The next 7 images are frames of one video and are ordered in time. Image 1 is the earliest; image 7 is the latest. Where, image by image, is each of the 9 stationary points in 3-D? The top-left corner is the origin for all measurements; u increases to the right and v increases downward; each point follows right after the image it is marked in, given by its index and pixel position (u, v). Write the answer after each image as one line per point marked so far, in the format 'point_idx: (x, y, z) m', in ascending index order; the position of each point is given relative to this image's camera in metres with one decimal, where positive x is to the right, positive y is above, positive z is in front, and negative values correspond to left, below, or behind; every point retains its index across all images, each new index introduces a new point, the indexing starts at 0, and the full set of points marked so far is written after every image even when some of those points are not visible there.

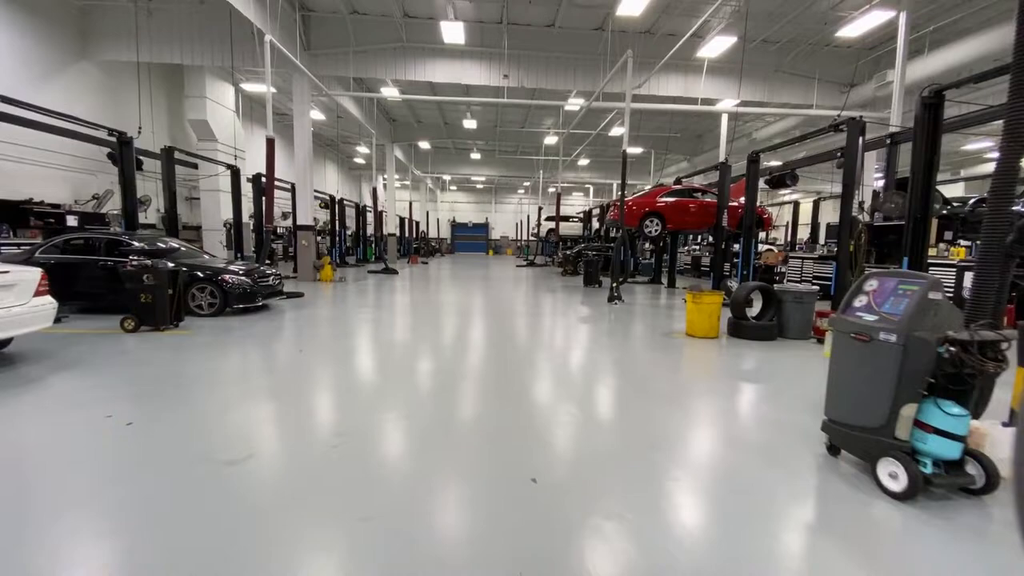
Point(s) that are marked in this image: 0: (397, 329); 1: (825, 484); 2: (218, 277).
0: (-1.4, -0.6, +5.3) m
1: (+1.3, -0.9, +1.9) m
2: (-3.6, +0.2, +5.4) m
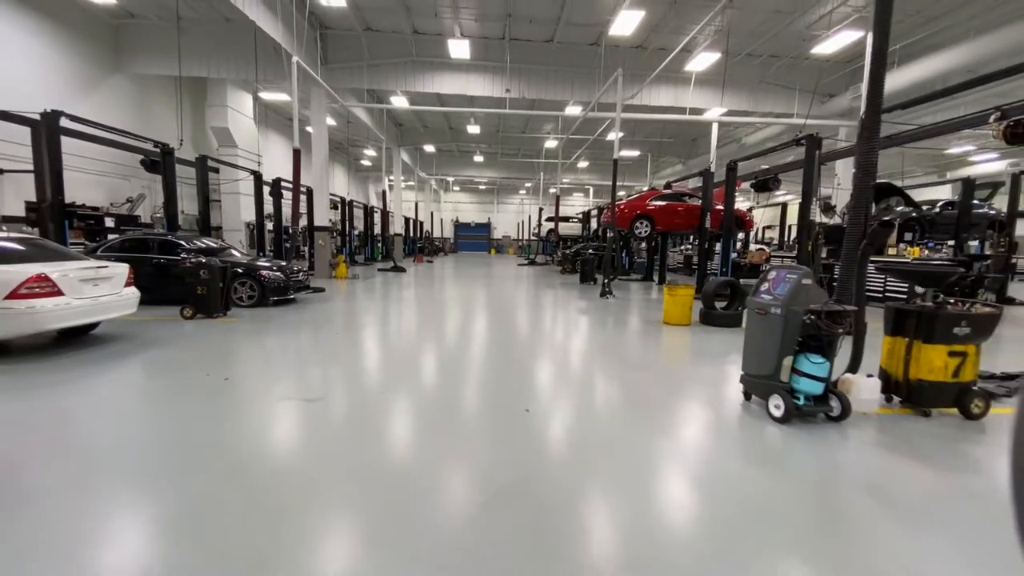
0: (-1.4, -0.5, +6.0) m
1: (+1.3, -0.8, +2.6) m
2: (-3.6, +0.2, +6.1) m
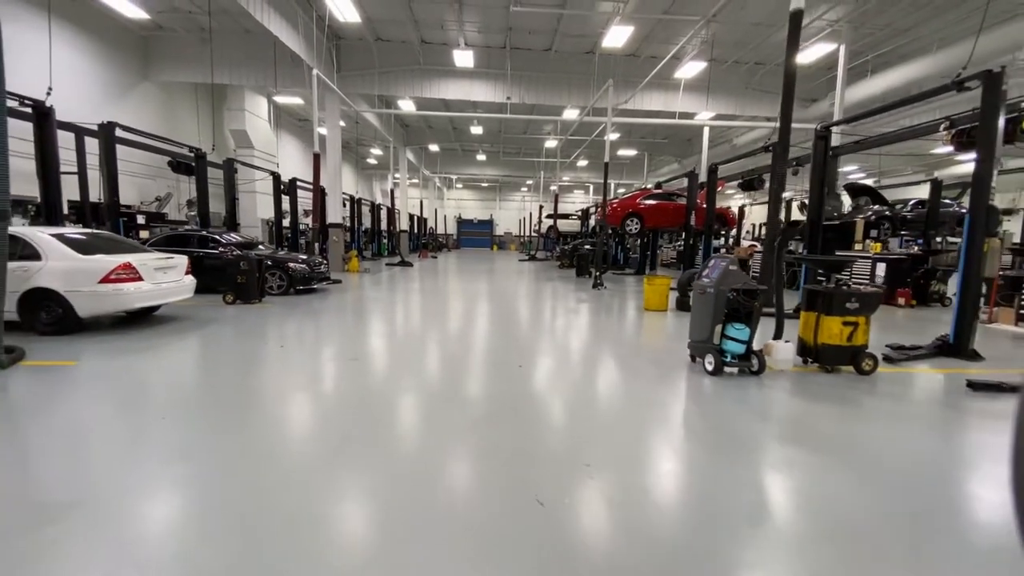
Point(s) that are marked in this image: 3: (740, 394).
0: (-1.4, -0.4, +6.7) m
1: (+1.3, -0.7, +3.3) m
2: (-3.6, +0.4, +6.9) m
3: (+1.6, -0.7, +3.1) m
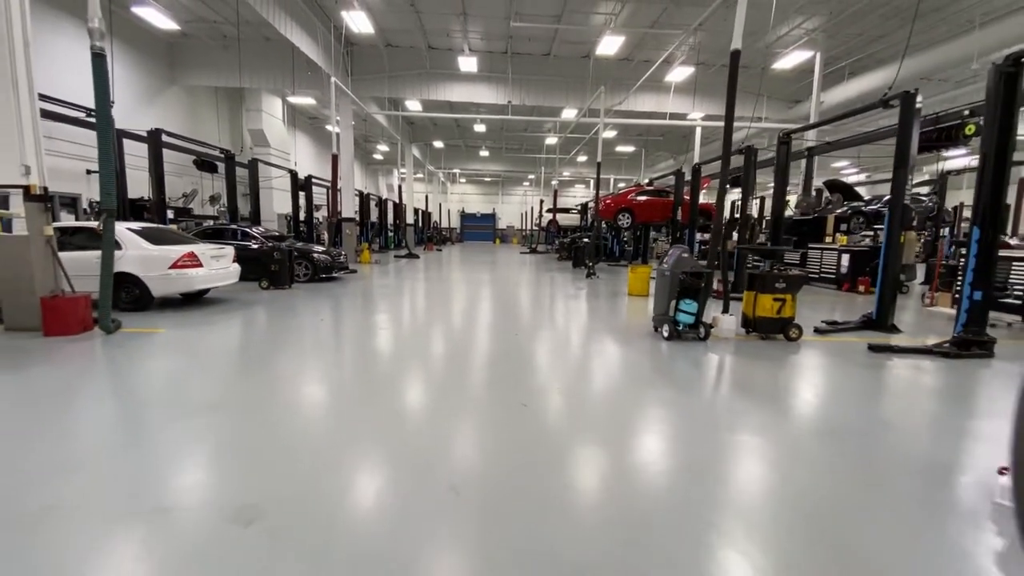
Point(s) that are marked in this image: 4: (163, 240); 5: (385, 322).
0: (-1.4, -0.2, +7.5) m
1: (+1.3, -0.6, +4.1) m
2: (-3.6, +0.6, +7.7) m
3: (+1.5, -0.6, +3.9) m
4: (-4.0, +0.5, +5.0) m
5: (-1.7, -0.4, +5.8) m
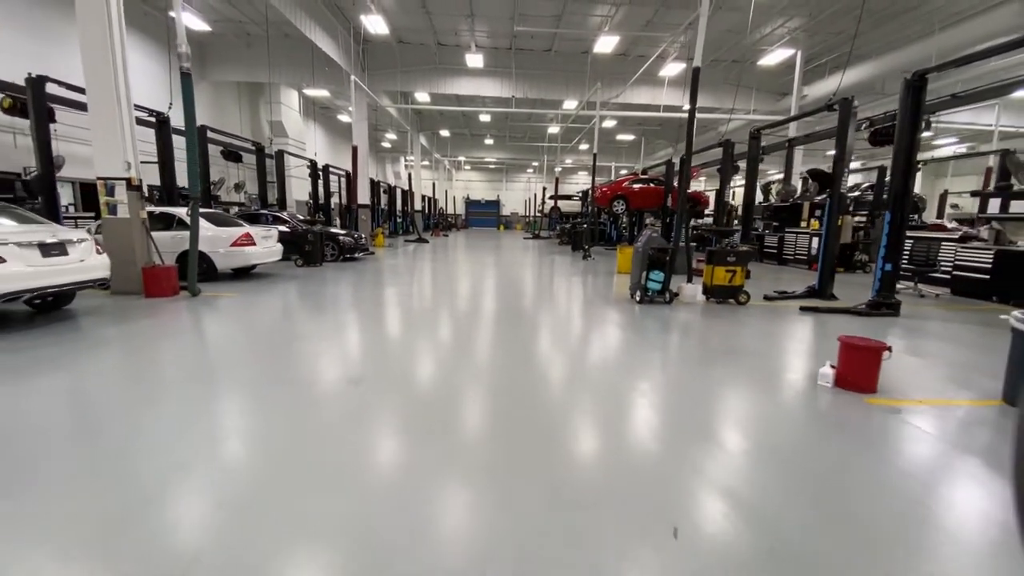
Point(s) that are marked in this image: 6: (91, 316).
0: (-1.3, +0.2, +8.5) m
1: (+1.3, -0.3, +5.1) m
2: (-3.5, +1.0, +8.6) m
3: (+1.6, -0.3, +4.8) m
4: (-4.0, +0.9, +6.0) m
5: (-1.6, -0.1, +6.7) m
6: (-4.1, -0.3, +4.3) m
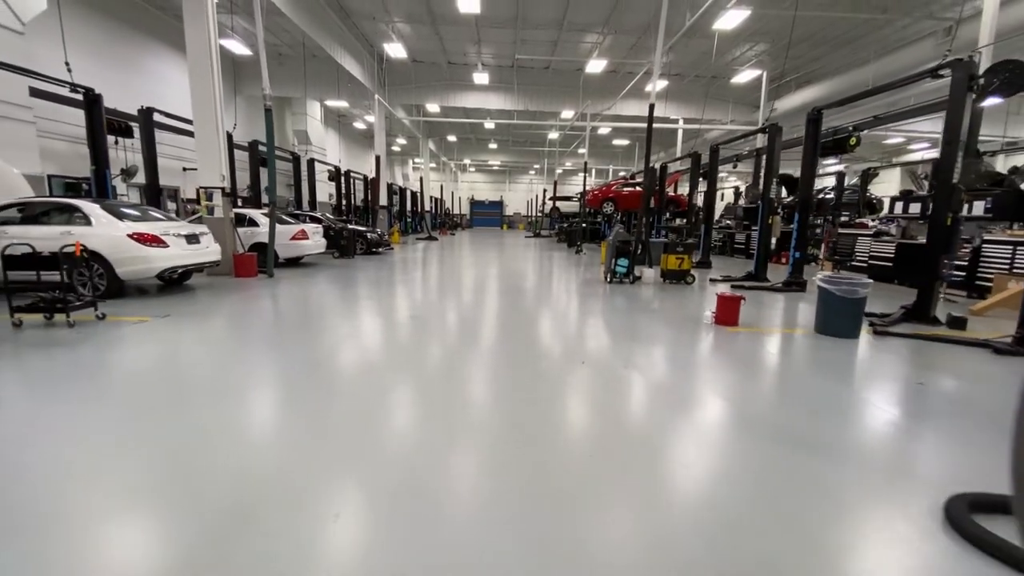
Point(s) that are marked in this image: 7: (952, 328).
0: (-1.3, +0.5, +10.0) m
1: (+1.3, 0.0, +6.6) m
2: (-3.5, +1.3, +10.2) m
3: (+1.6, -0.1, +6.3) m
4: (-3.9, +1.1, +7.5) m
5: (-1.6, +0.2, +8.2) m
6: (-4.1, 0.0, +5.8) m
7: (+4.2, -0.4, +4.2) m
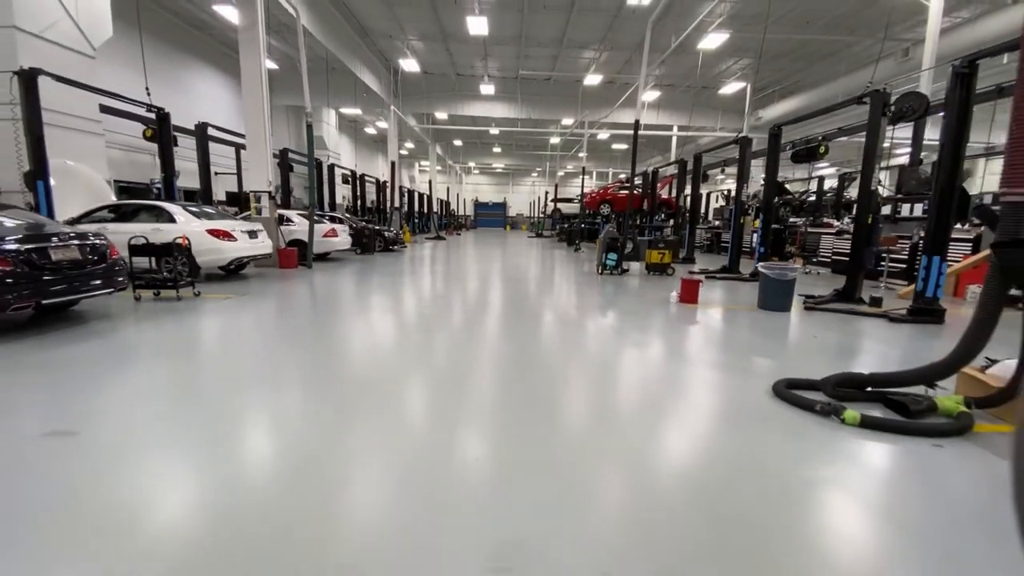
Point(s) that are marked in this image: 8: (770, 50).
0: (-1.2, +0.6, +11.0) m
1: (+1.4, +0.2, +7.6) m
2: (-3.4, +1.4, +11.2) m
3: (+1.6, +0.1, +7.3) m
4: (-3.9, +1.3, +8.5) m
5: (-1.5, +0.3, +9.3) m
6: (-4.1, +0.2, +6.8) m
7: (+4.3, -0.2, +5.2) m
8: (+6.5, +6.0, +11.0) m
